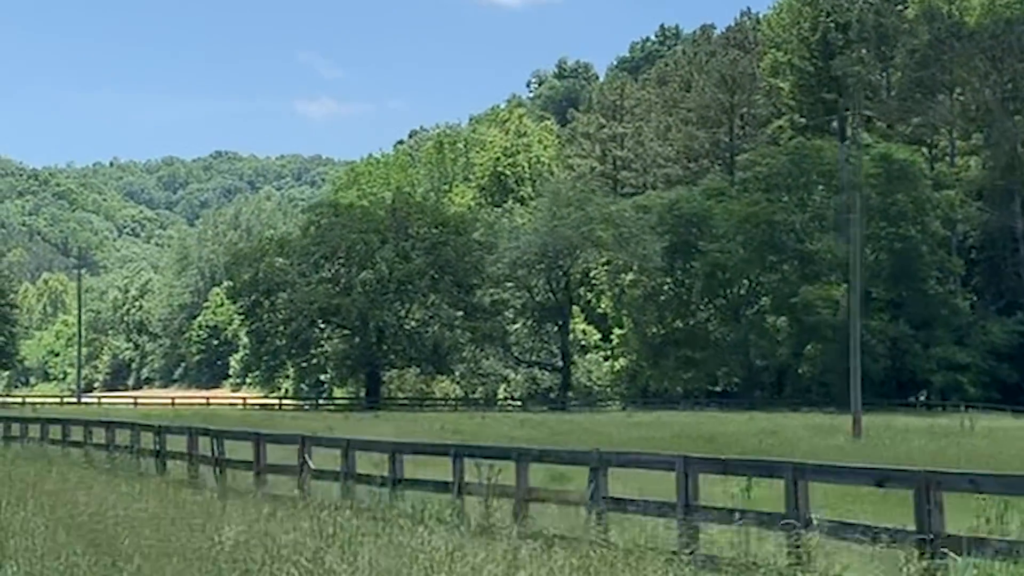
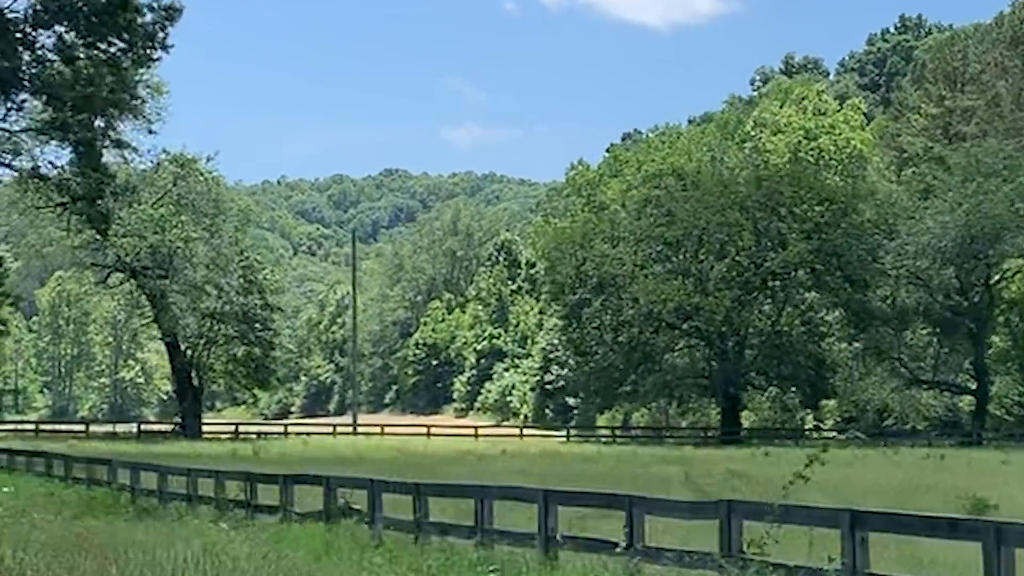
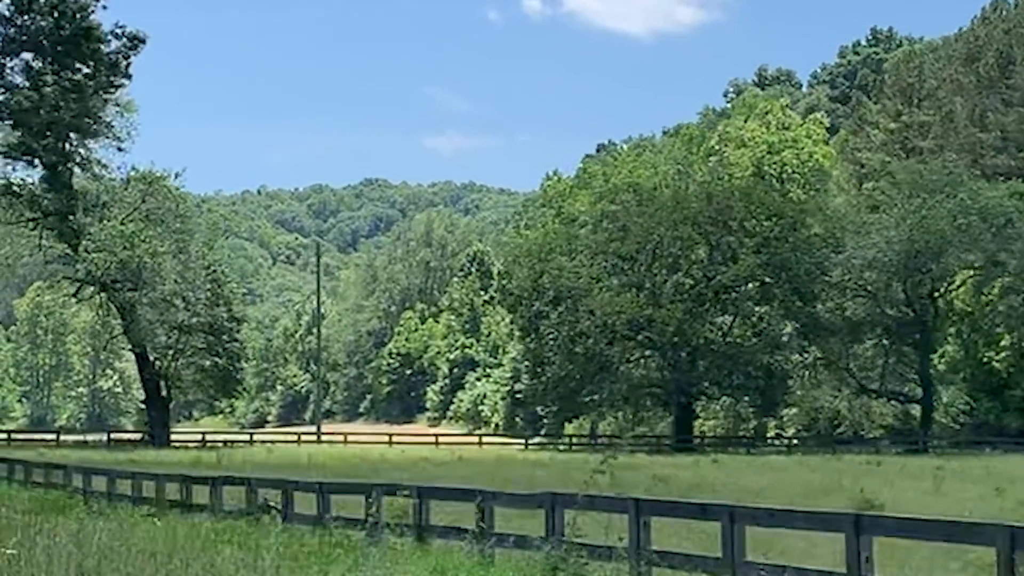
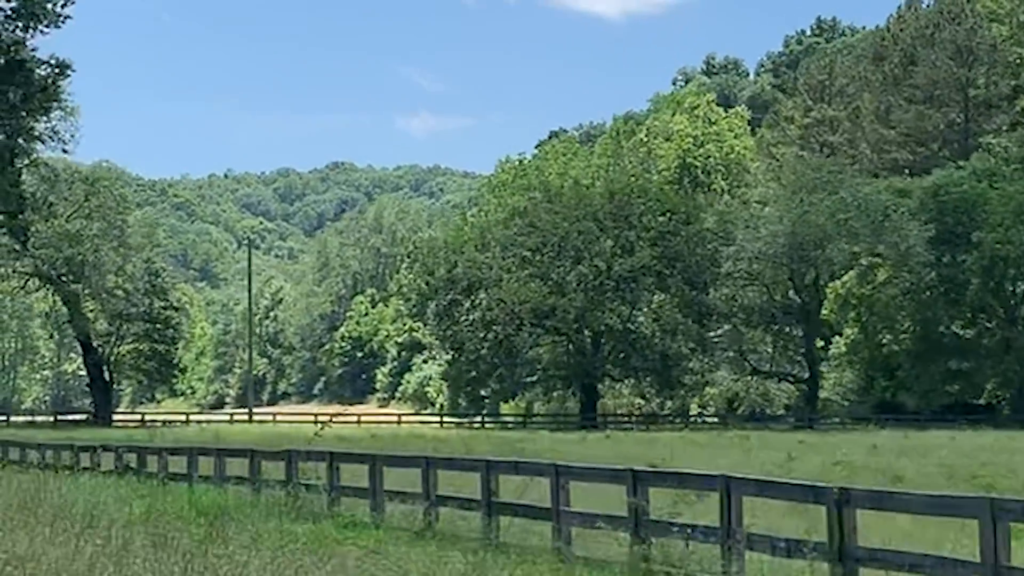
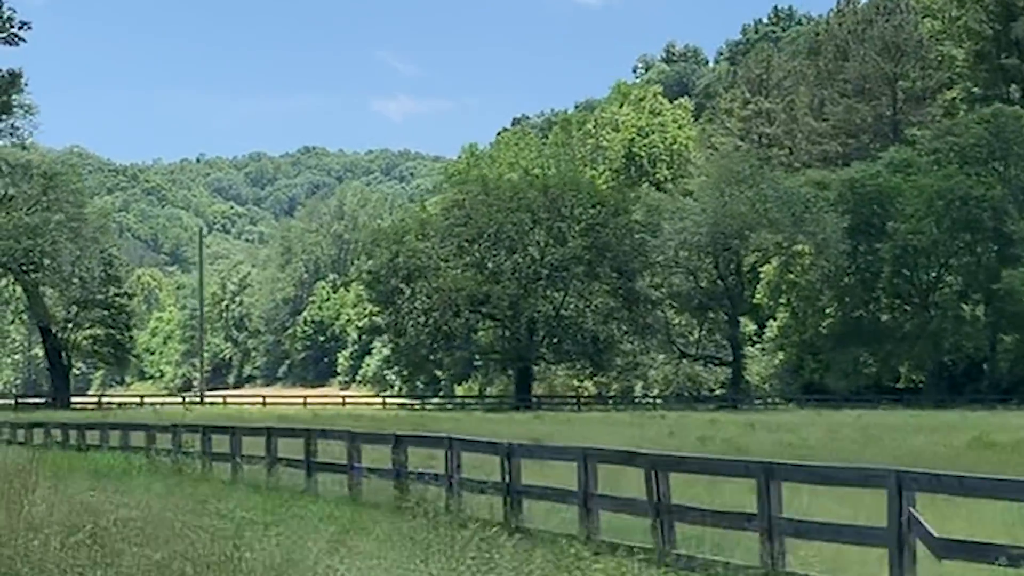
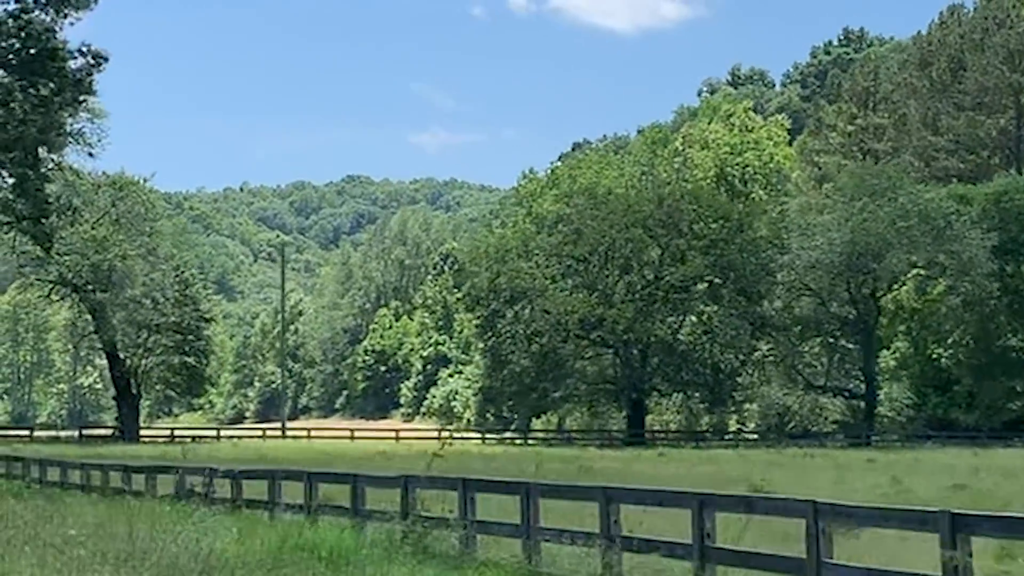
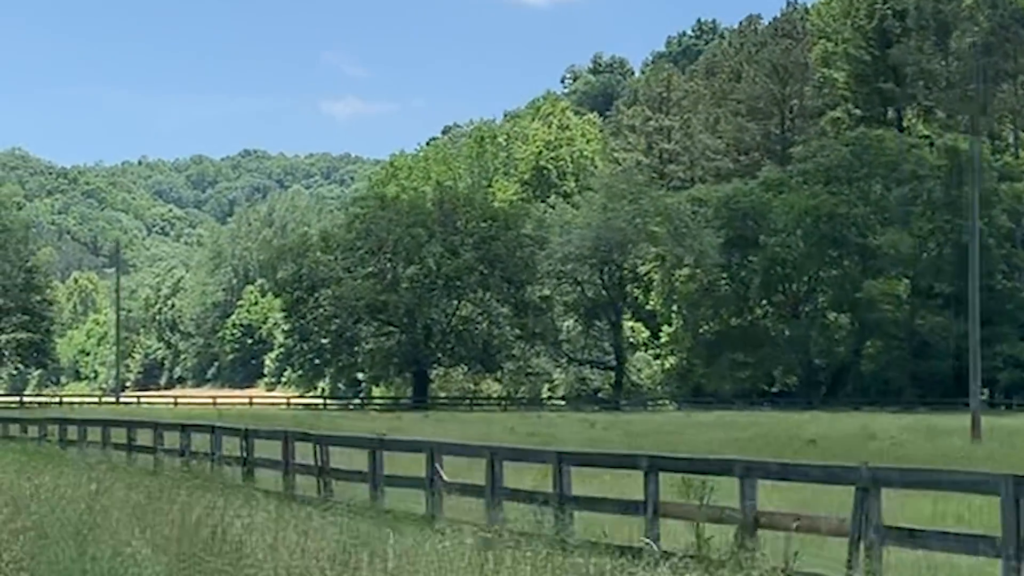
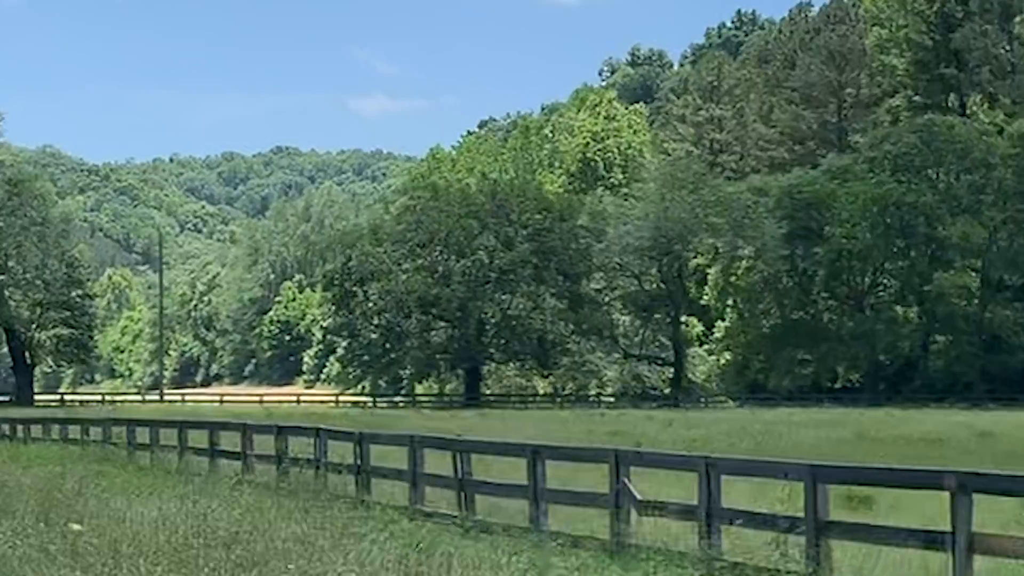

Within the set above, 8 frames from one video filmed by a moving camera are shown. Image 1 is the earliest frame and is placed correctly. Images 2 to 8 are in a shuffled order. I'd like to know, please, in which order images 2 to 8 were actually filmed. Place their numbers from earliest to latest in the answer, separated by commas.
7, 8, 5, 4, 6, 3, 2
